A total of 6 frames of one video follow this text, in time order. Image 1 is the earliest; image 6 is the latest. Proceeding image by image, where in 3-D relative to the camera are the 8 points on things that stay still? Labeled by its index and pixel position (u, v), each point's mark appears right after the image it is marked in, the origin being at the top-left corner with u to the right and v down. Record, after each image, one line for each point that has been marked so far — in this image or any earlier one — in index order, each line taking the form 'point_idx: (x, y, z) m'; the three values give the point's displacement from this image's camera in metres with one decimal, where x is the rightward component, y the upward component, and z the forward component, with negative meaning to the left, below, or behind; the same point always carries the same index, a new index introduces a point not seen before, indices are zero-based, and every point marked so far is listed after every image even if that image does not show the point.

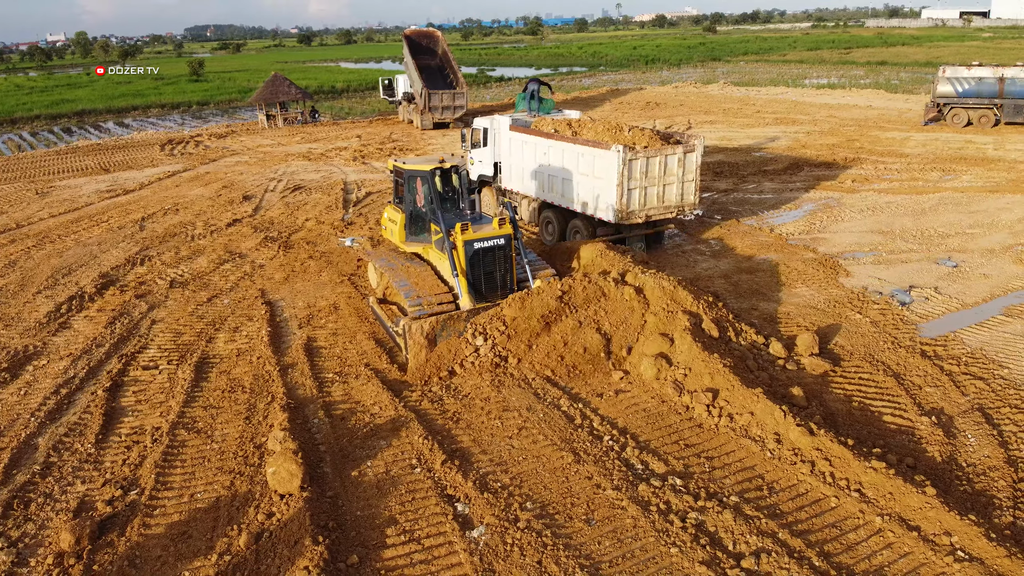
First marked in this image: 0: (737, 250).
0: (+3.8, +0.6, +11.6) m
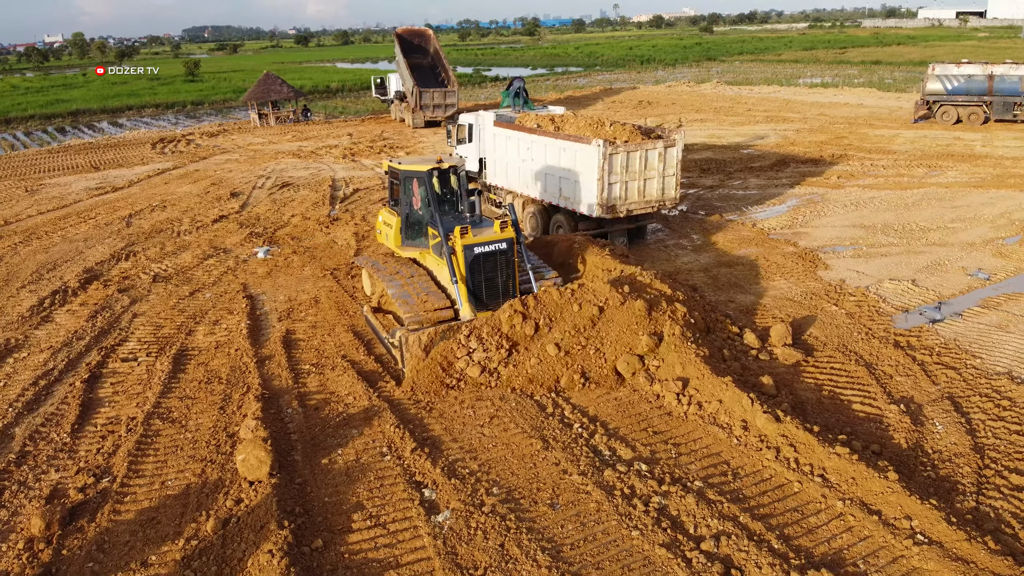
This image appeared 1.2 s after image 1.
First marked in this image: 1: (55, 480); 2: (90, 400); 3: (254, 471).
0: (+3.6, +0.7, +11.7) m
1: (-4.2, -1.8, +6.2) m
2: (-4.7, -1.2, +7.6) m
3: (-2.2, -1.6, +5.8) m
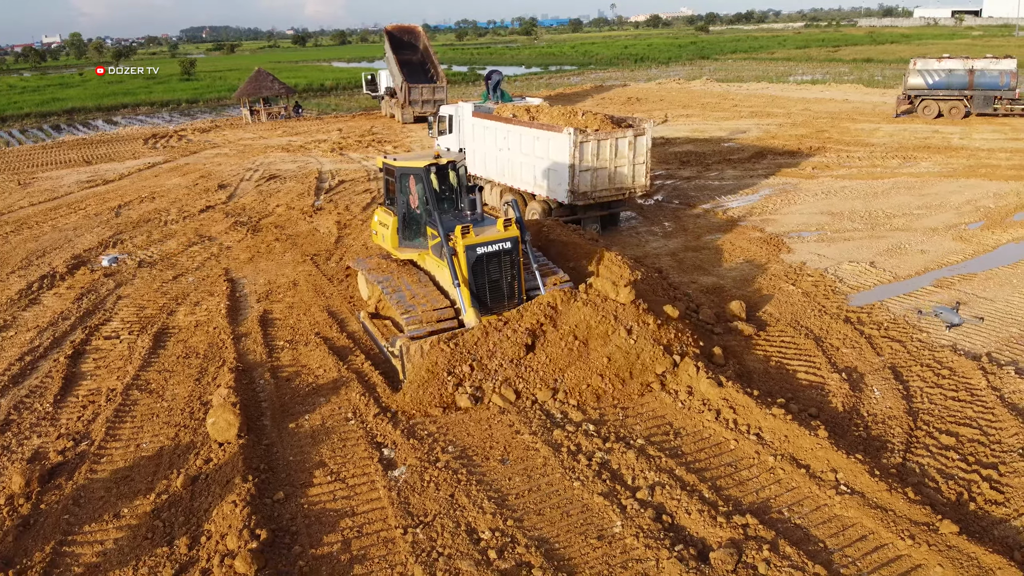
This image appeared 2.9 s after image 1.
0: (+3.1, +1.0, +12.0) m
1: (-4.6, -1.5, +6.6) m
2: (-5.1, -1.0, +7.9) m
3: (-2.6, -1.3, +6.2) m
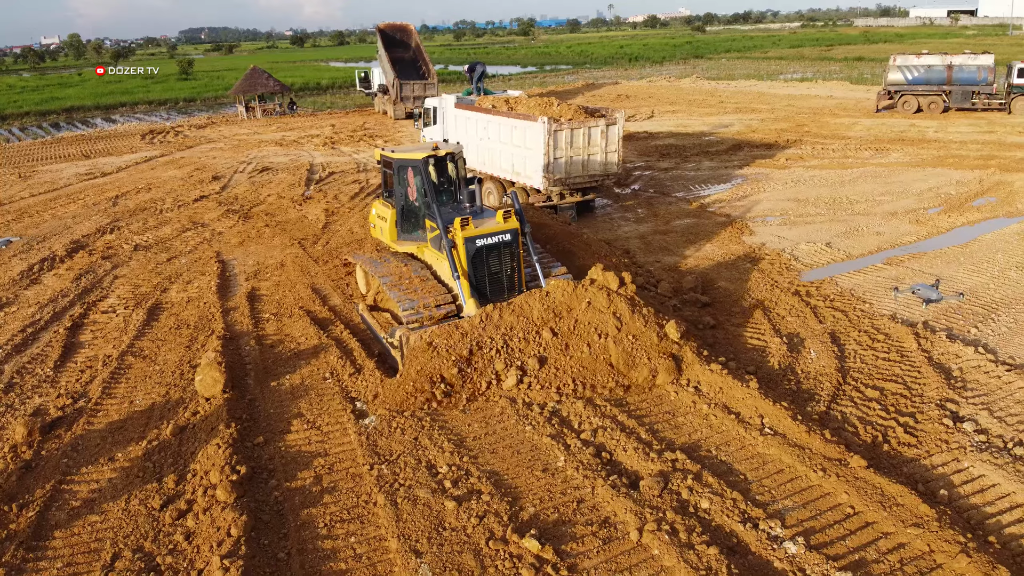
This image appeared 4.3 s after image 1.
0: (+2.7, +1.3, +12.6) m
1: (-5.0, -1.2, +7.1) m
2: (-5.5, -0.7, +8.5) m
3: (-3.0, -1.0, +6.7) m
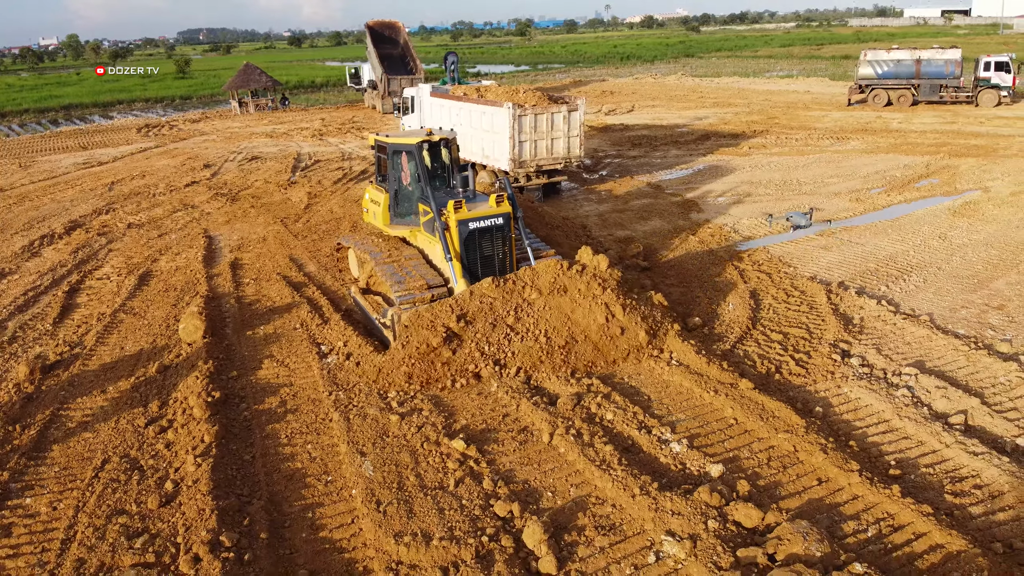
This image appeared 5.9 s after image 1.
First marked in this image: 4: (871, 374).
0: (+2.1, +1.8, +13.5) m
1: (-5.6, -0.7, +8.0) m
2: (-6.1, -0.2, +9.3) m
3: (-3.6, -0.5, +7.6) m
4: (+3.6, -0.9, +6.8) m
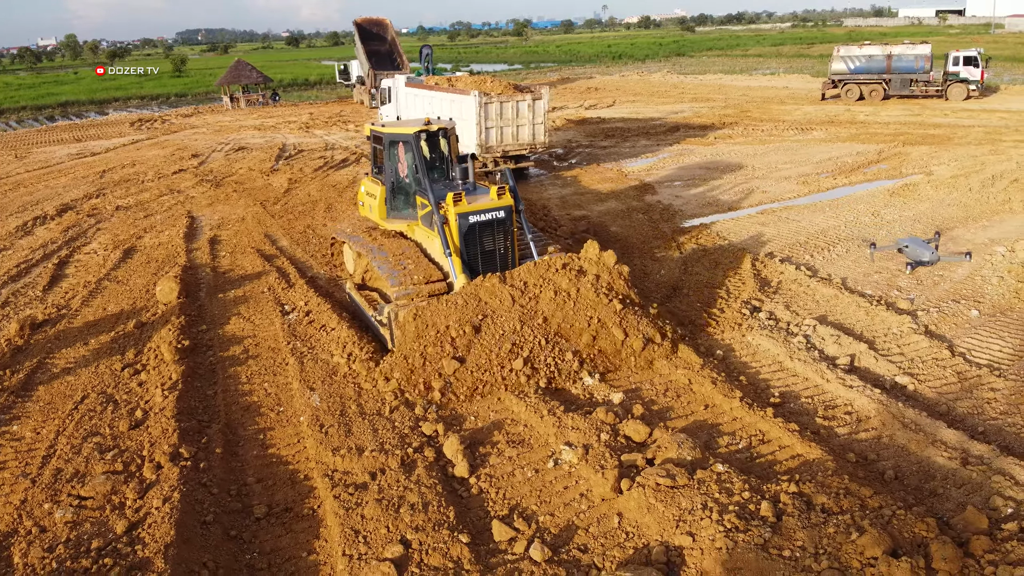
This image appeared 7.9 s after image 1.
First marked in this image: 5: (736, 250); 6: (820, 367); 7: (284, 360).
0: (+1.5, +2.2, +14.2) m
1: (-6.2, -0.3, +8.7) m
2: (-6.8, +0.2, +10.1) m
3: (-4.3, -0.1, +8.3) m
4: (+2.9, -0.4, +7.5) m
5: (+3.2, +0.5, +9.8) m
6: (+3.1, -0.8, +6.7) m
7: (-2.4, -0.7, +7.0) m
